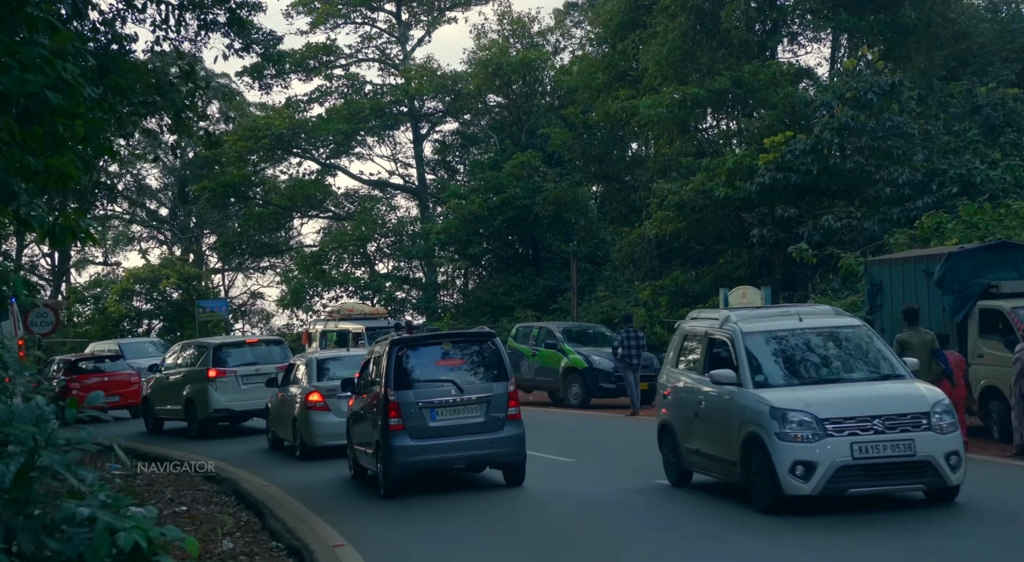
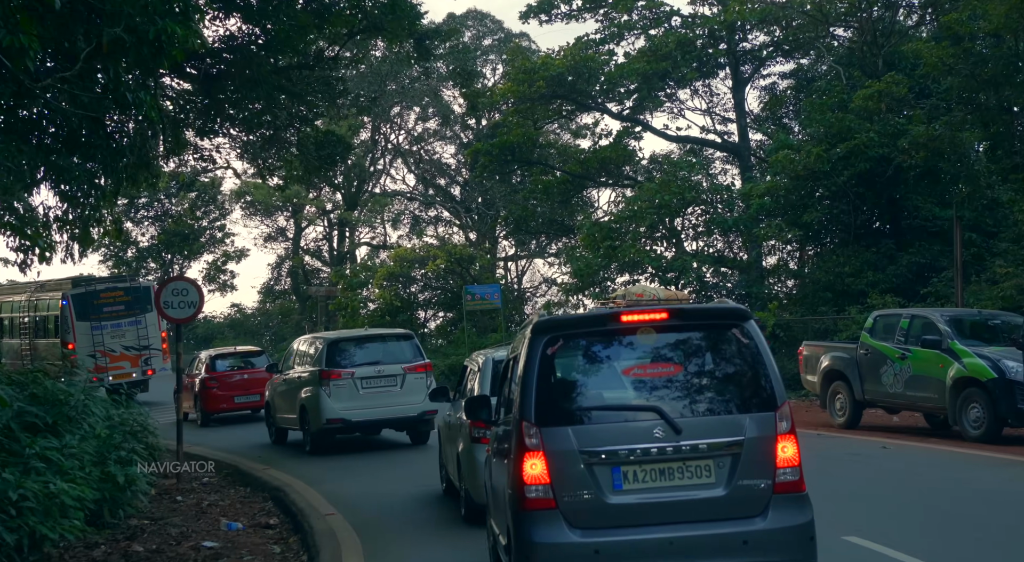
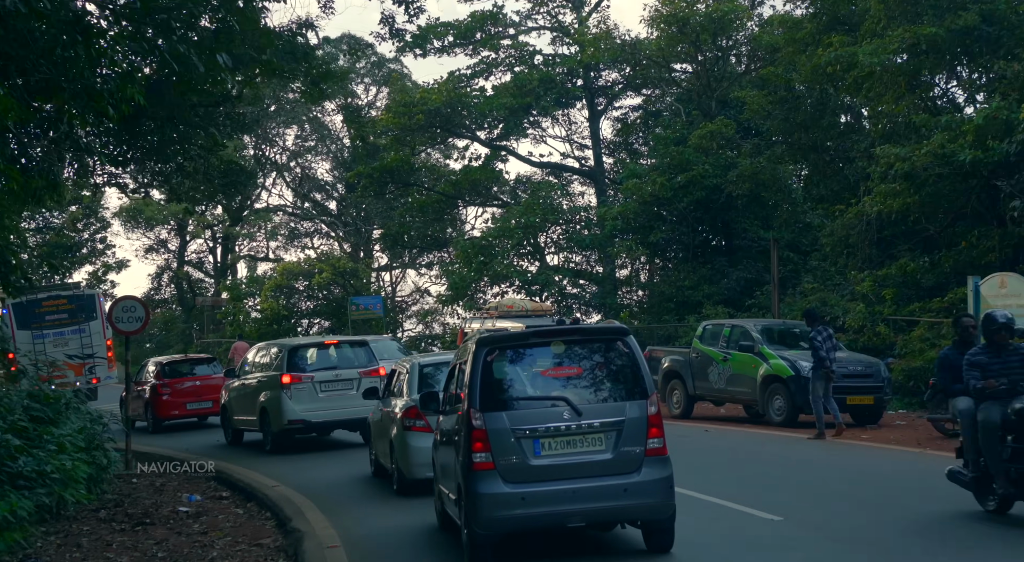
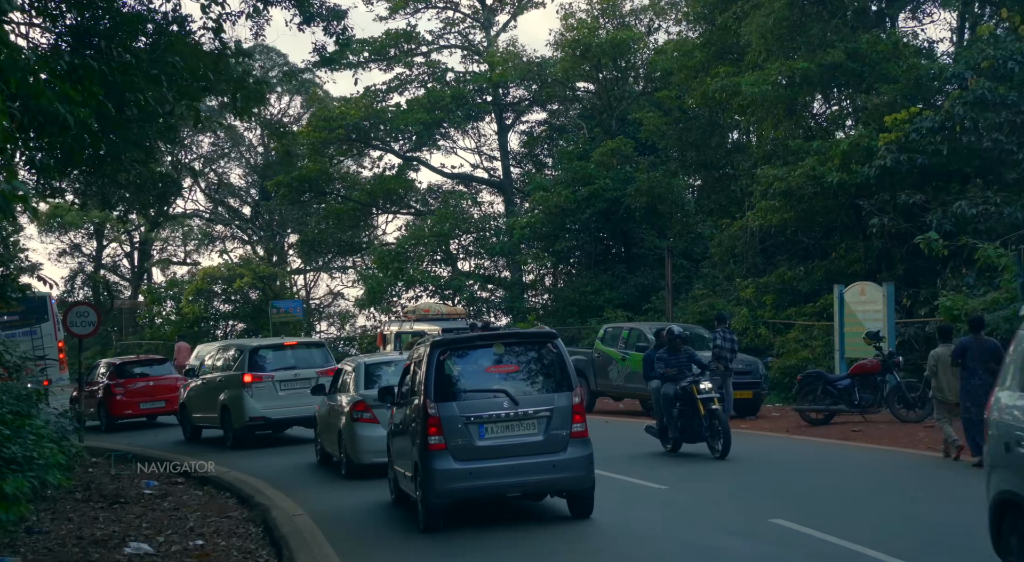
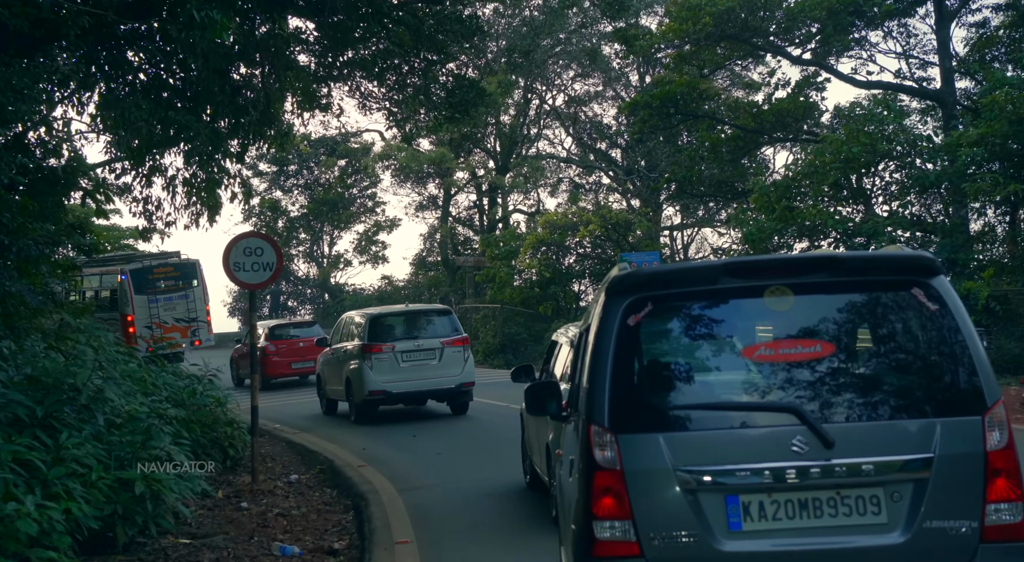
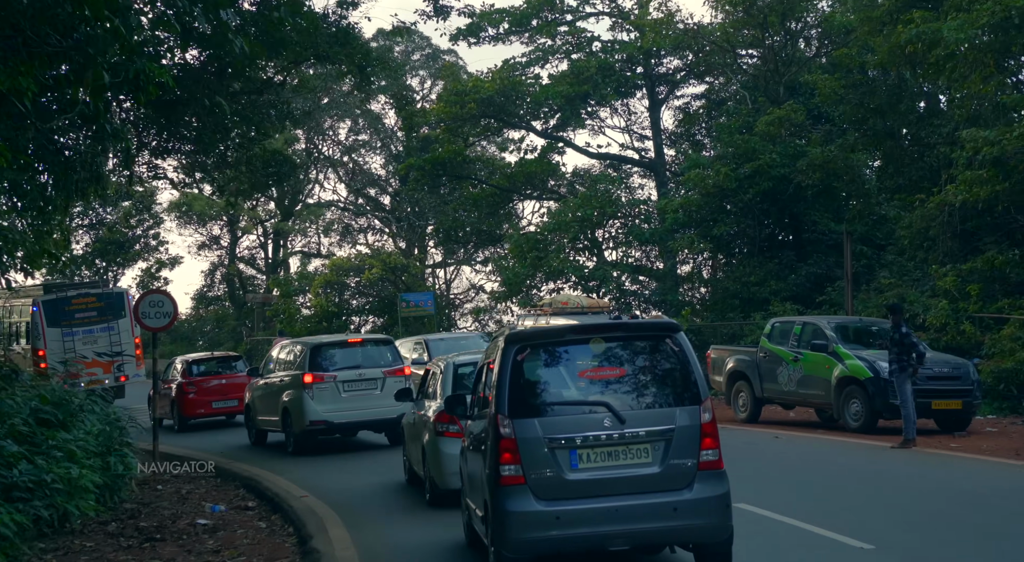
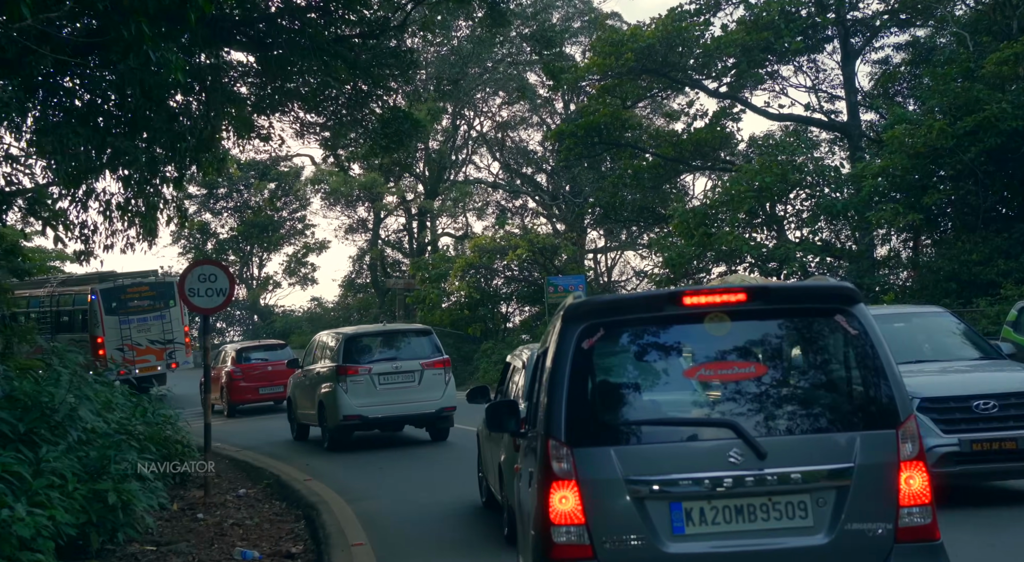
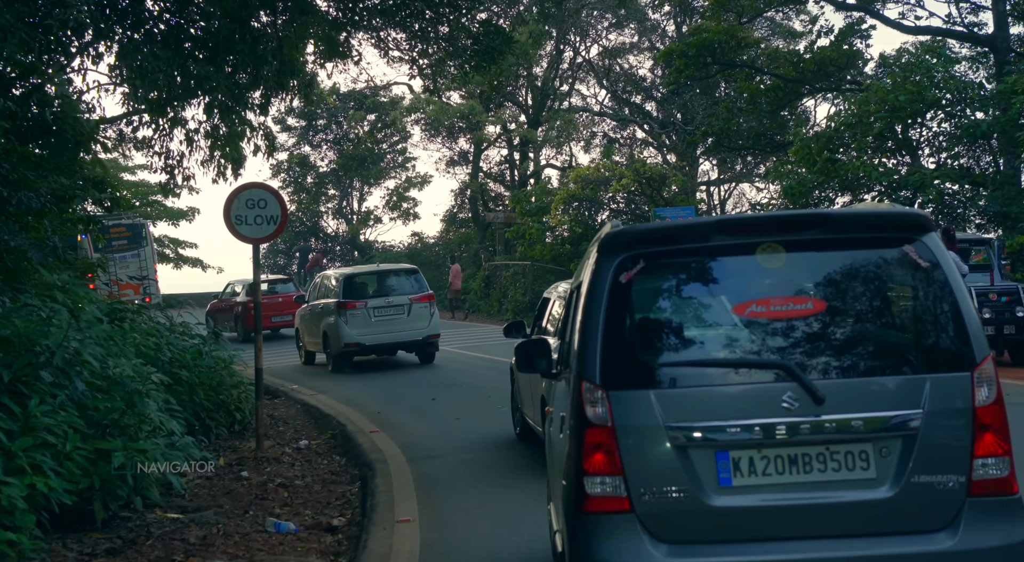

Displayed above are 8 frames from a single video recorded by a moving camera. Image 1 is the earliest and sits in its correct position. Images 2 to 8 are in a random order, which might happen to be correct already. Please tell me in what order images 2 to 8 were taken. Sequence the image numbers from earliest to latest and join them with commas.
4, 3, 6, 2, 7, 5, 8
